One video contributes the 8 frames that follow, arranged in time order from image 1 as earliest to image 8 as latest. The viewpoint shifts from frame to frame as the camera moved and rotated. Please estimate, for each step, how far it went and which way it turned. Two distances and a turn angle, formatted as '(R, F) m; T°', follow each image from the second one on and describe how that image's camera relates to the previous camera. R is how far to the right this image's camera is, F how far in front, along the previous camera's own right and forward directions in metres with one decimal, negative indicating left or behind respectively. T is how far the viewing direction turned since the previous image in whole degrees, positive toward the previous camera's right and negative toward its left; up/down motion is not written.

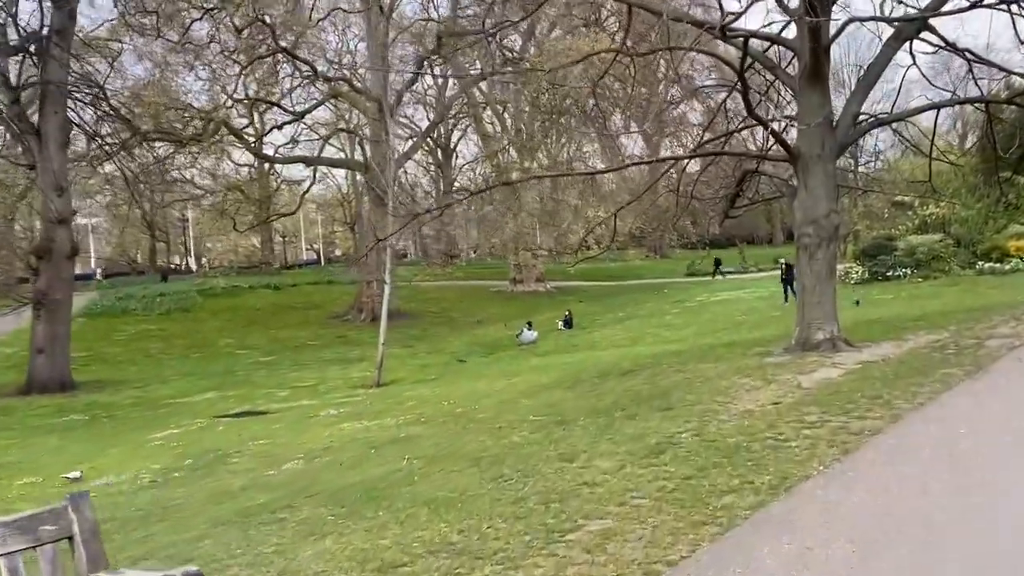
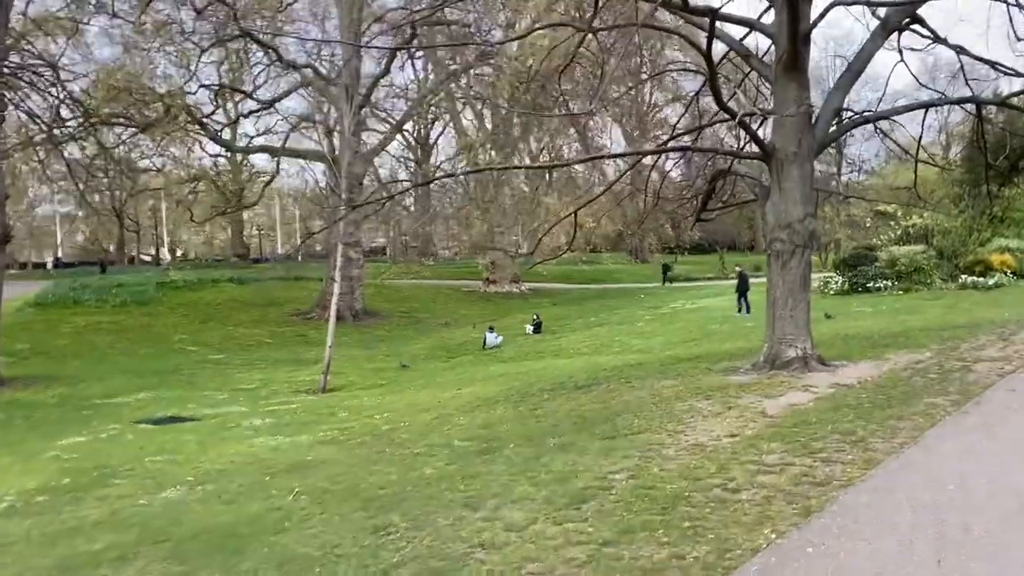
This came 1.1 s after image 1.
(+0.5, +1.2) m; +1°
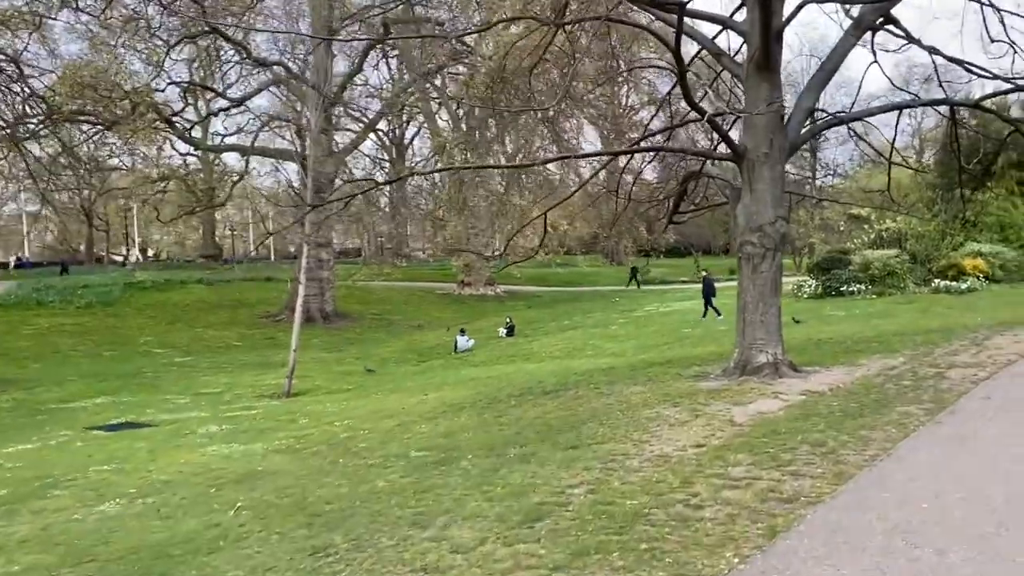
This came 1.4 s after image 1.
(+0.2, +0.3) m; +1°
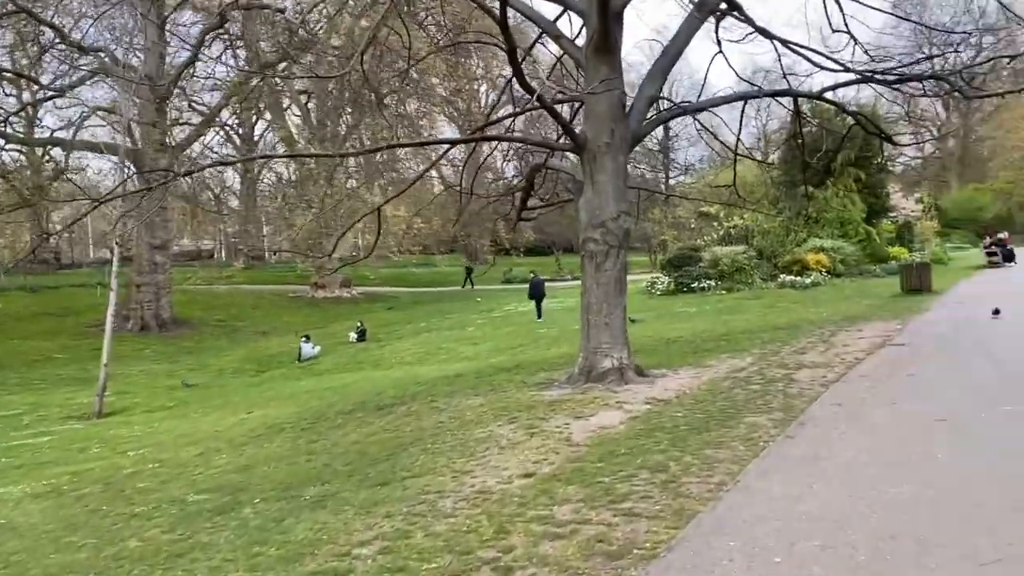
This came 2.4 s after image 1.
(+0.5, +1.0) m; +9°
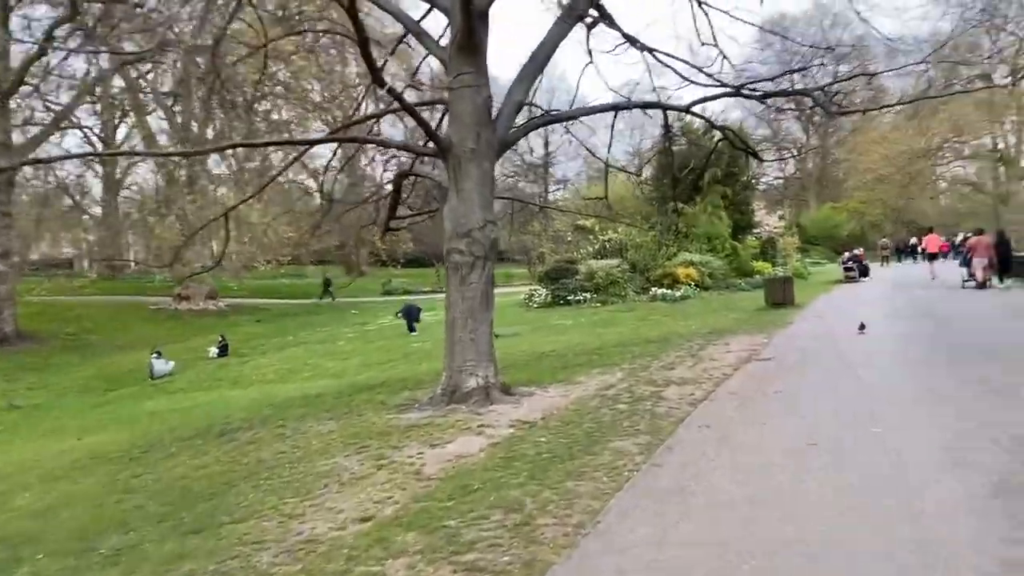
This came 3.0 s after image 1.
(+0.2, +0.6) m; +8°
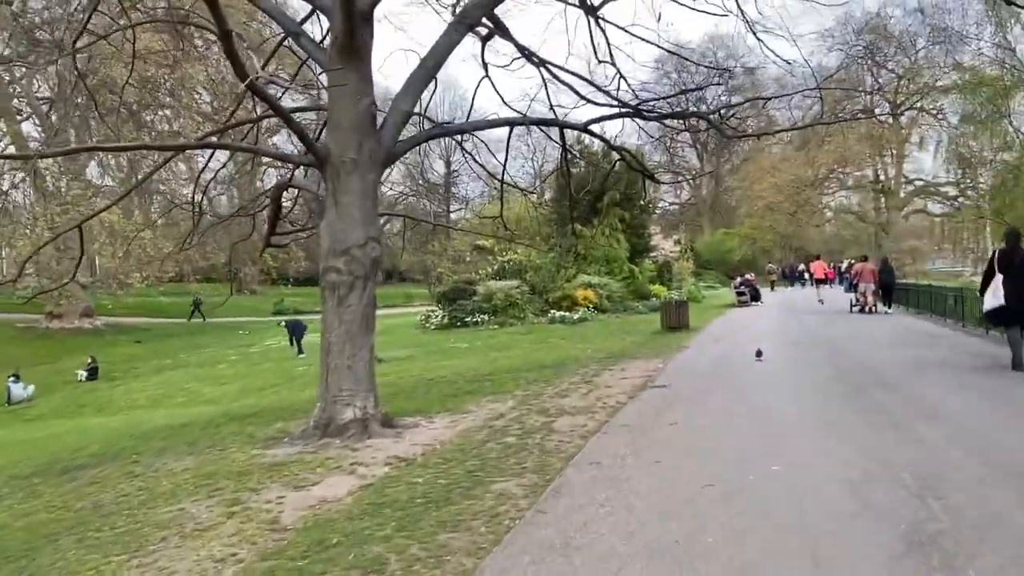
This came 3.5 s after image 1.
(+0.2, +0.6) m; +6°
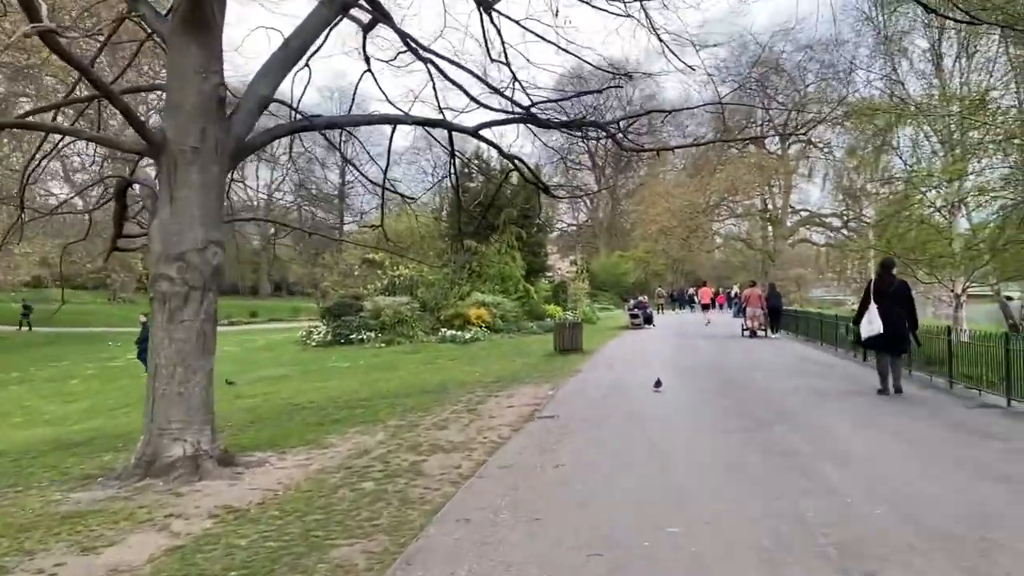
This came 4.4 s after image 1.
(+0.2, +1.1) m; +7°
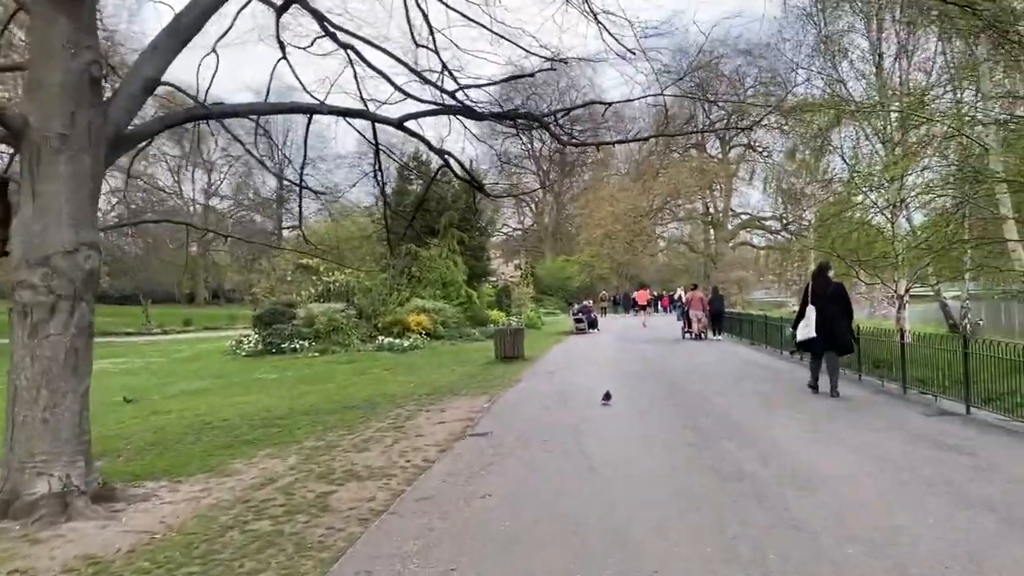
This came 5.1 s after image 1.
(+0.2, +0.8) m; +3°
